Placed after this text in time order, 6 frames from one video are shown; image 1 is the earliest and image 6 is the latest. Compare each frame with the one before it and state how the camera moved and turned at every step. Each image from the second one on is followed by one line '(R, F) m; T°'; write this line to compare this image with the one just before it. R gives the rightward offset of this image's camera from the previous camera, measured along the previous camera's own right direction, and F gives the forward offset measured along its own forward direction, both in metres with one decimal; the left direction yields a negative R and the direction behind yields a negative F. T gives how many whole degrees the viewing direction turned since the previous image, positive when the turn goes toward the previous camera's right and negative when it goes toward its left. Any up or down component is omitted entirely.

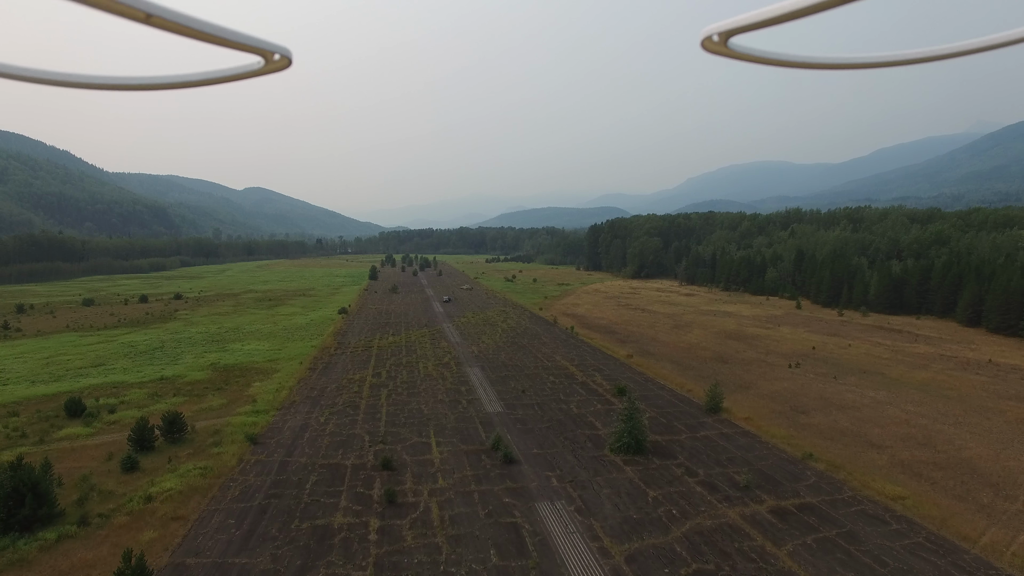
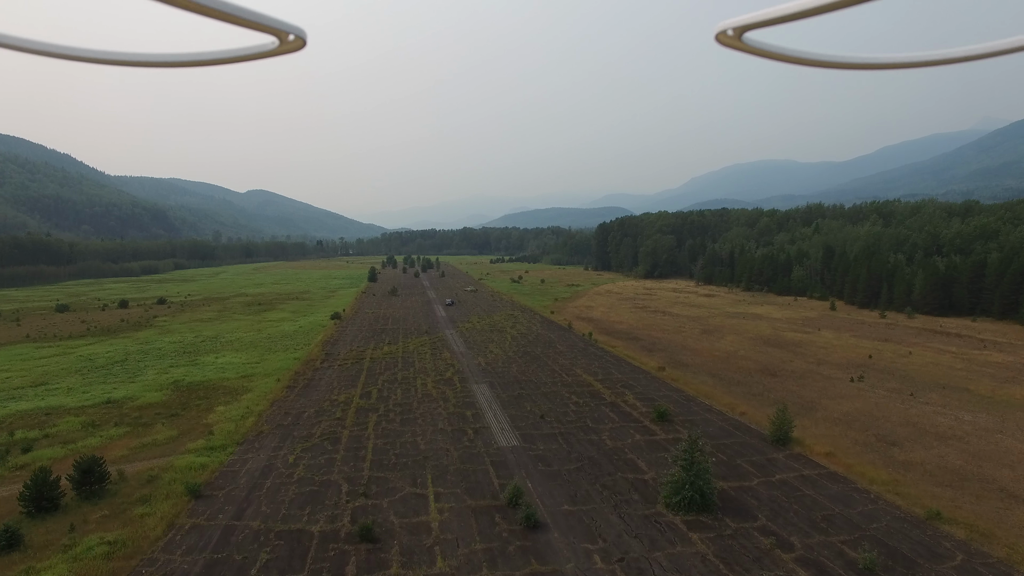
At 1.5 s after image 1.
(-0.3, +3.8) m; 0°
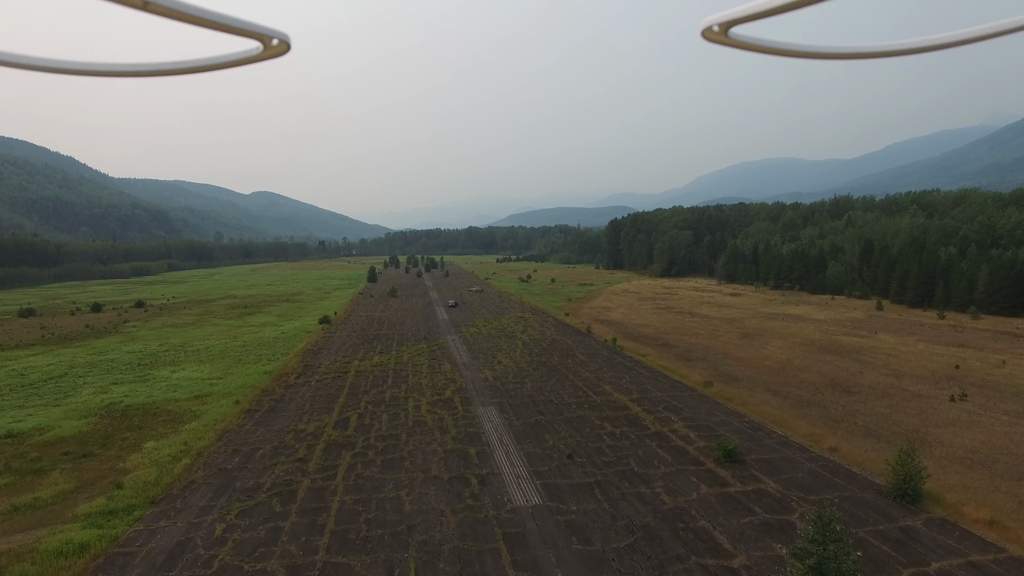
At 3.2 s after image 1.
(-0.2, +4.3) m; -1°
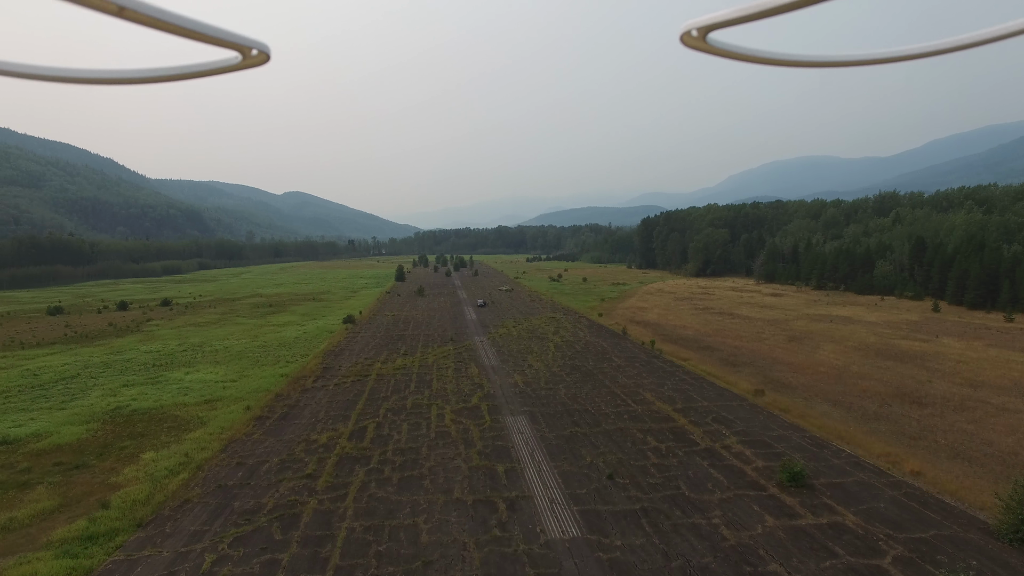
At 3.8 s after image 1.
(-0.1, +1.5) m; -3°
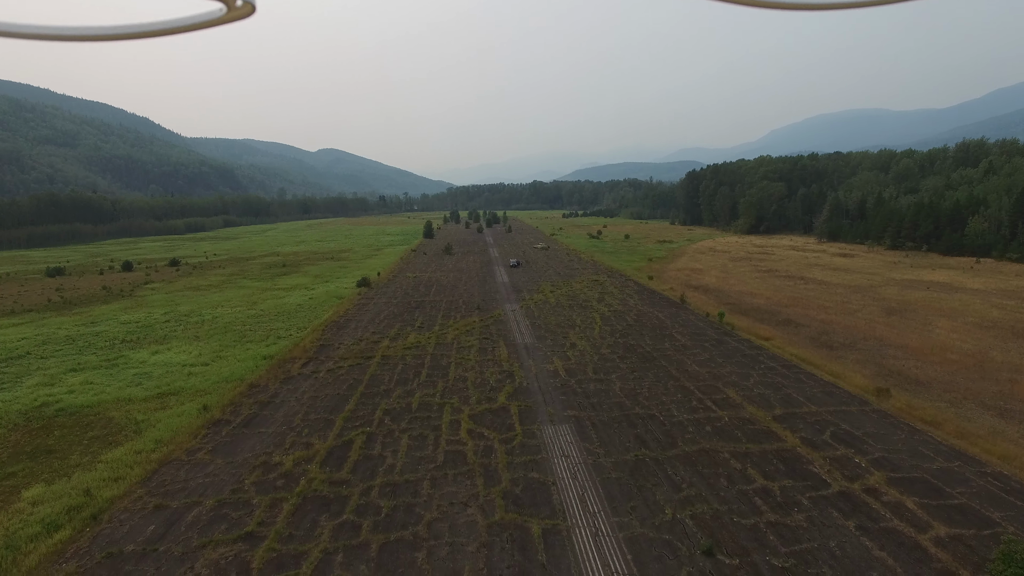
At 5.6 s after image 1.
(-0.1, +4.4) m; -3°
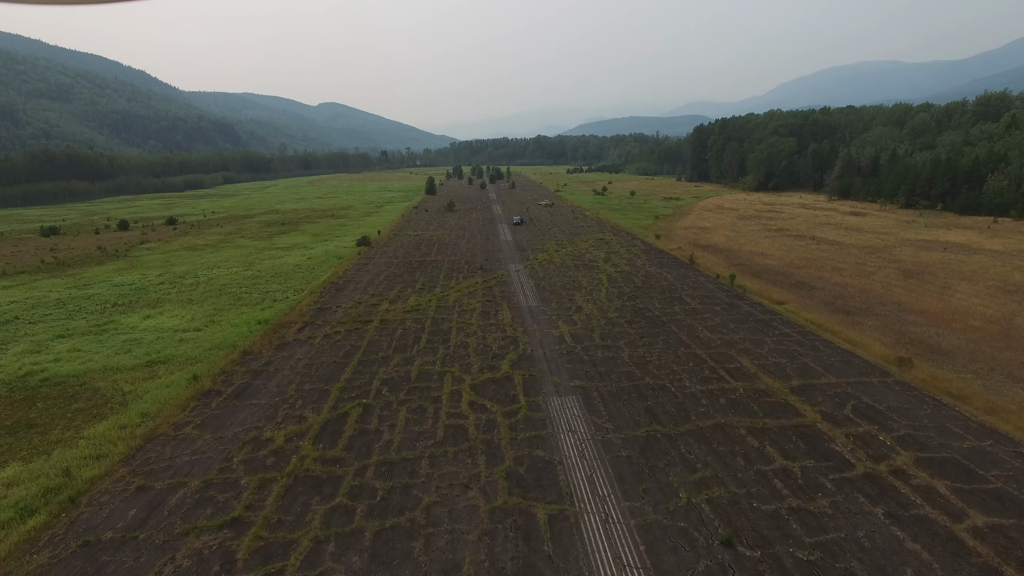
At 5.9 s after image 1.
(0.0, +0.7) m; 0°
